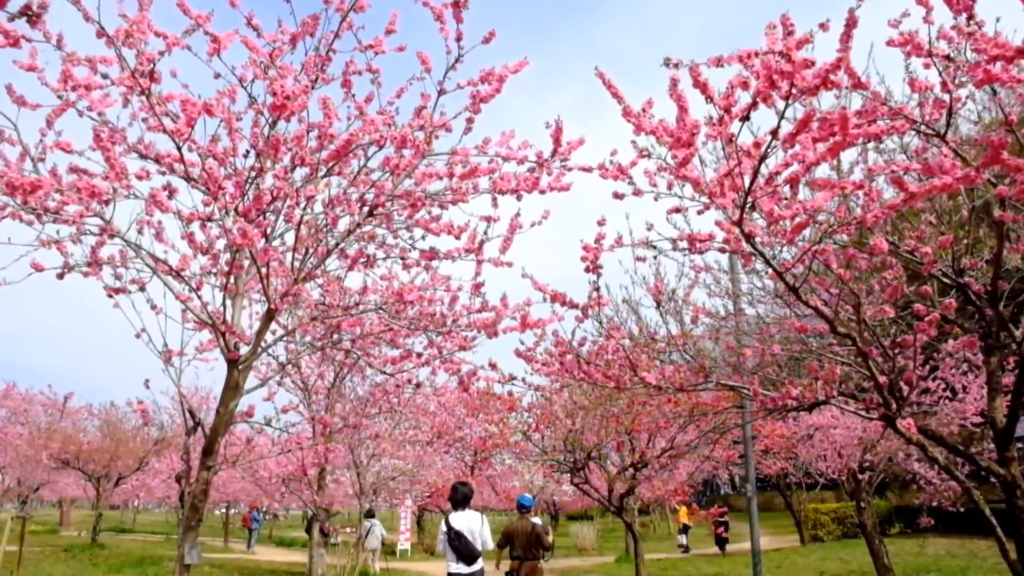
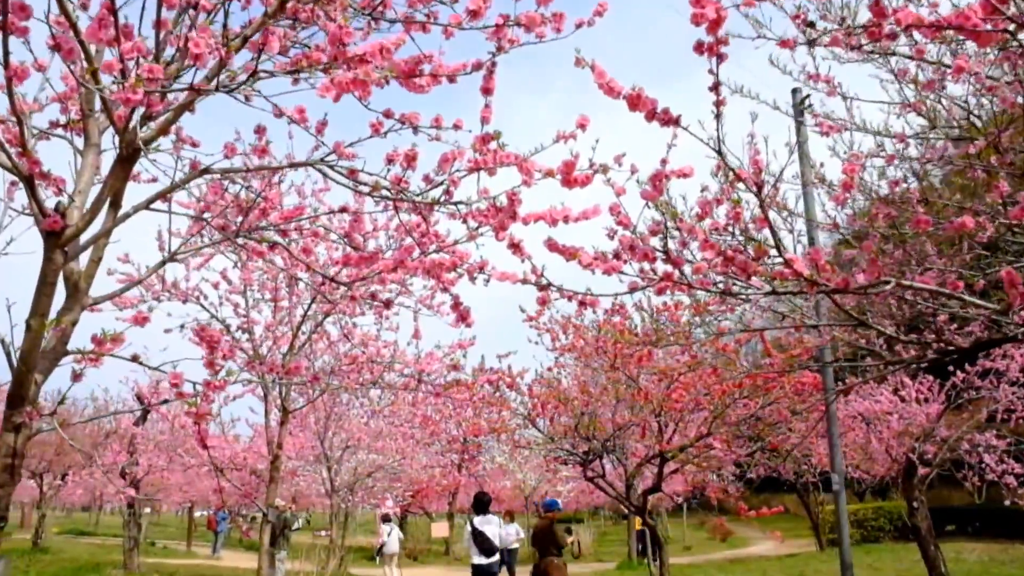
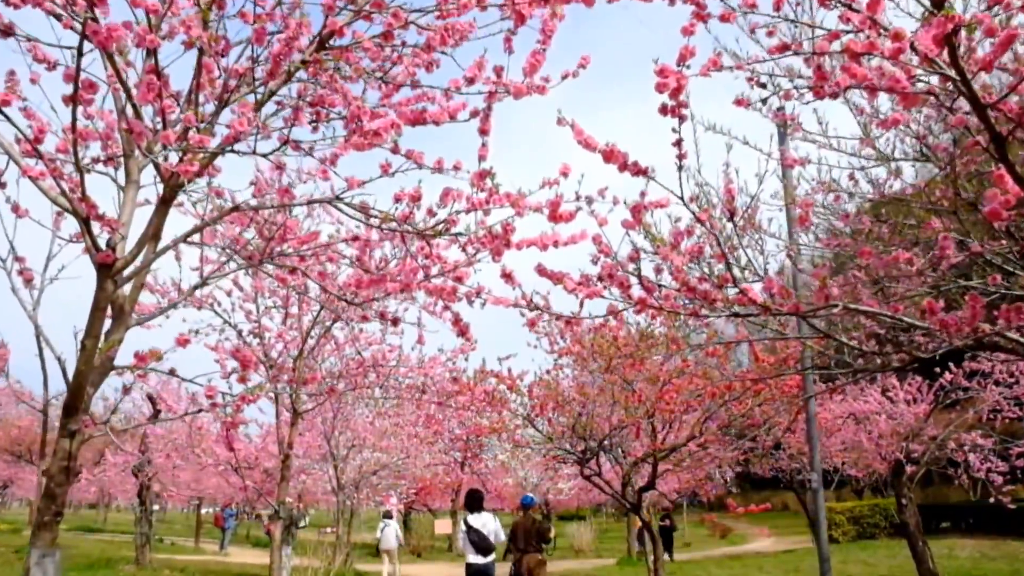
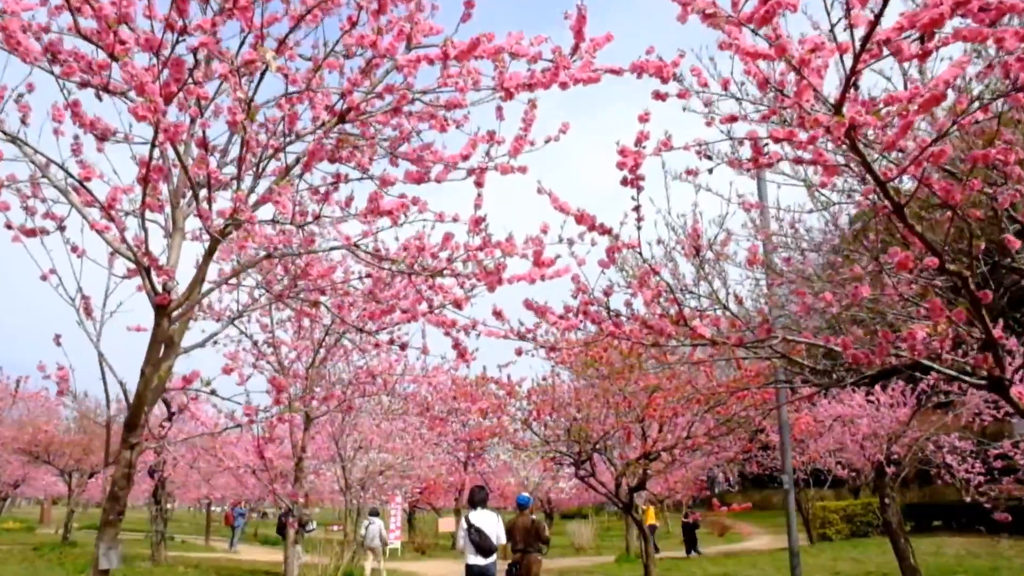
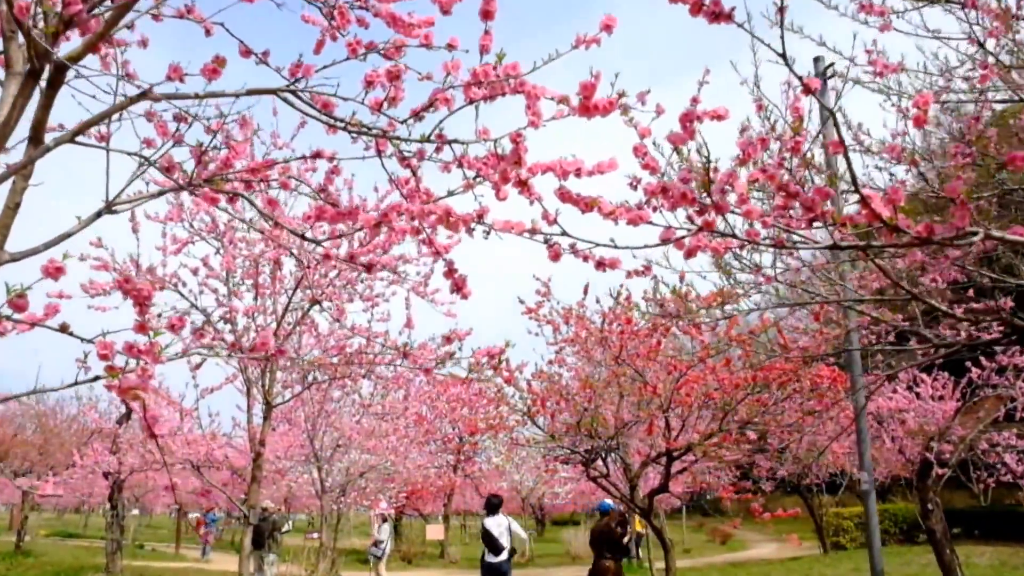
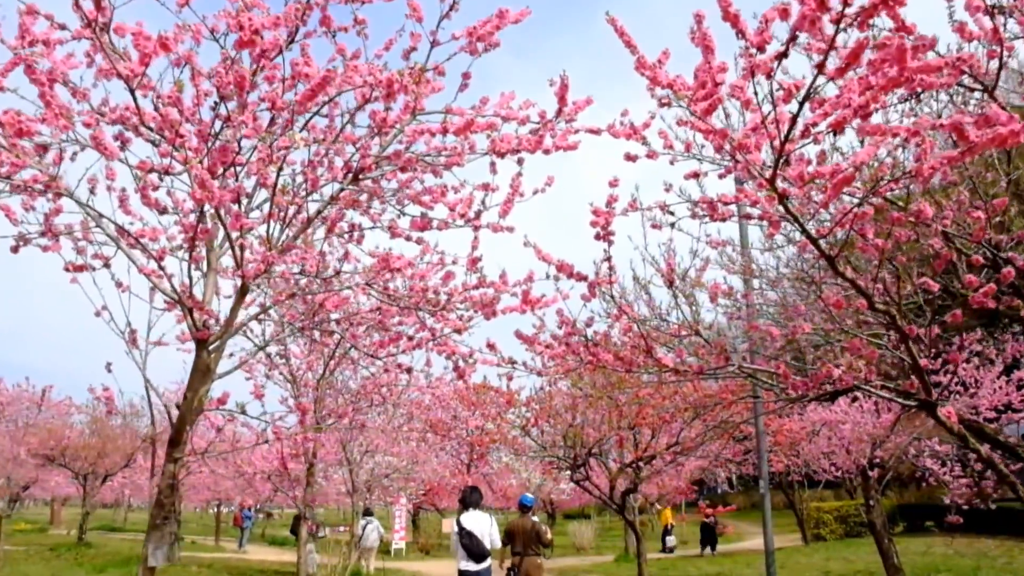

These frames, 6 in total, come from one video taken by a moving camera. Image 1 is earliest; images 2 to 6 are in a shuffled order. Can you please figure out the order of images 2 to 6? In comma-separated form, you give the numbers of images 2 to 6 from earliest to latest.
6, 4, 3, 2, 5
